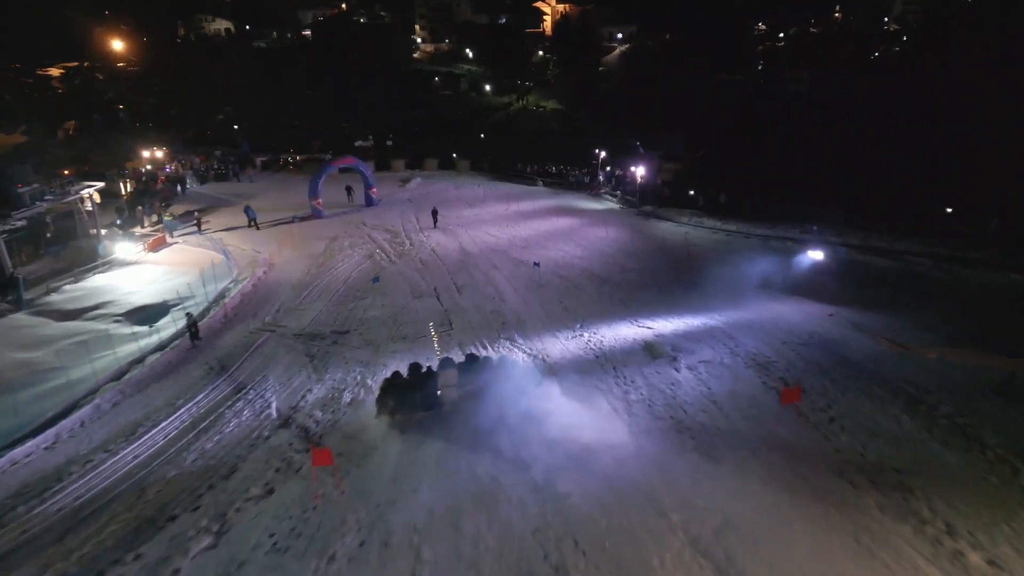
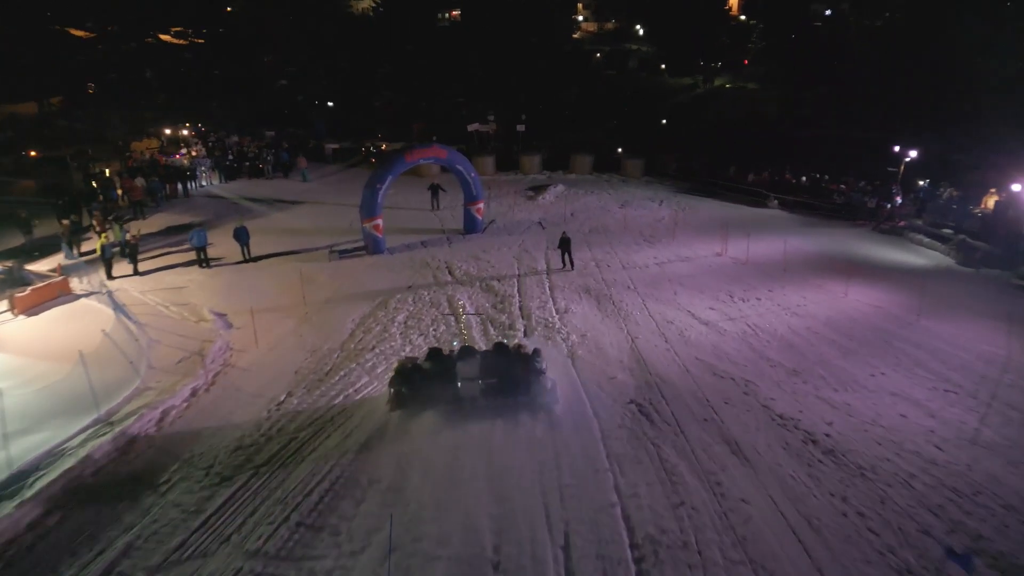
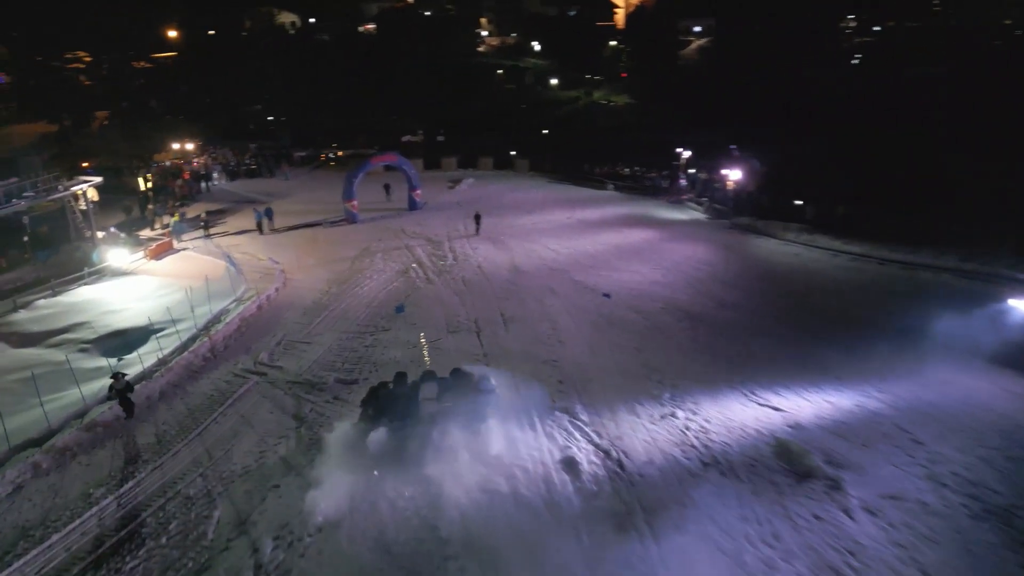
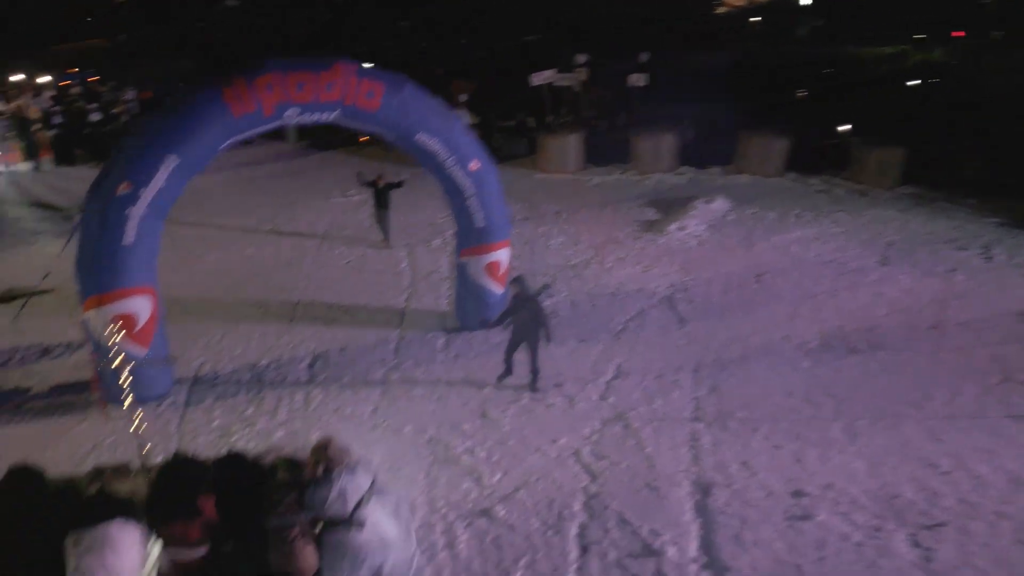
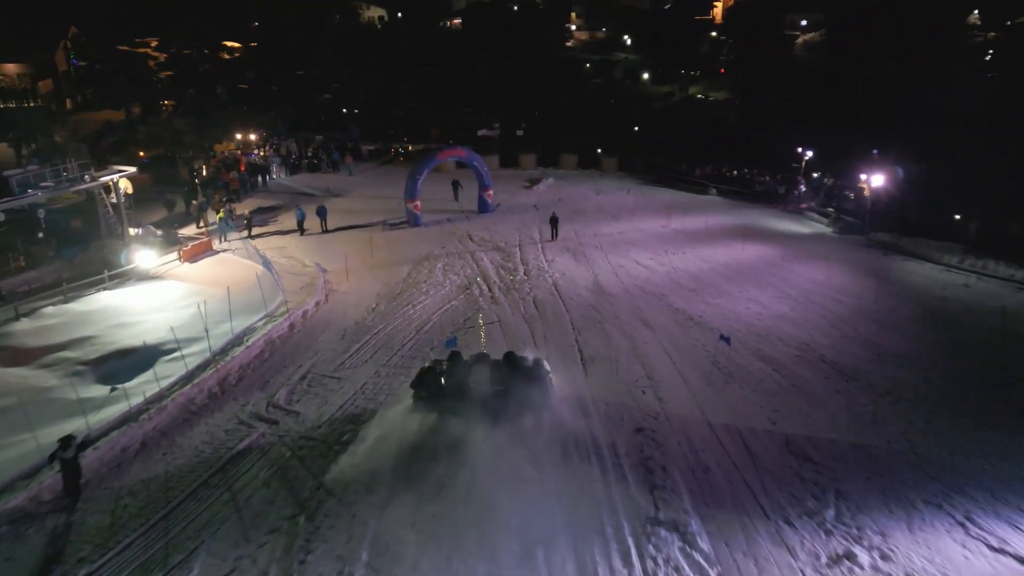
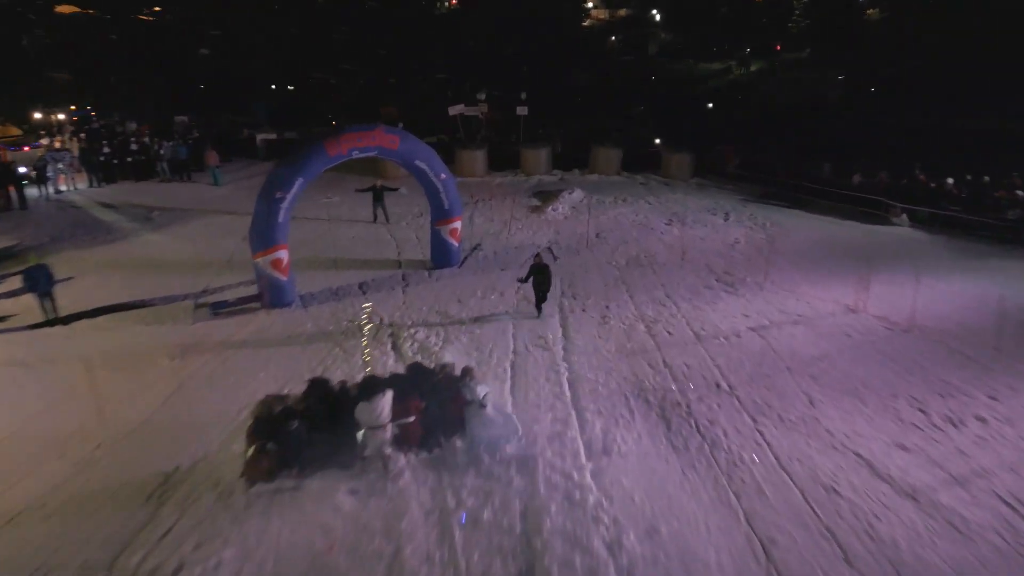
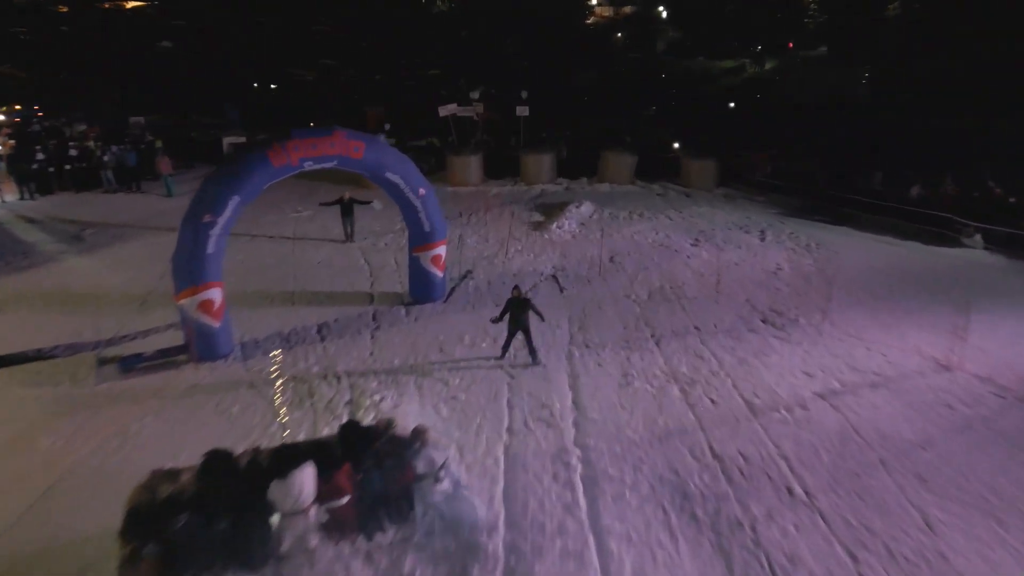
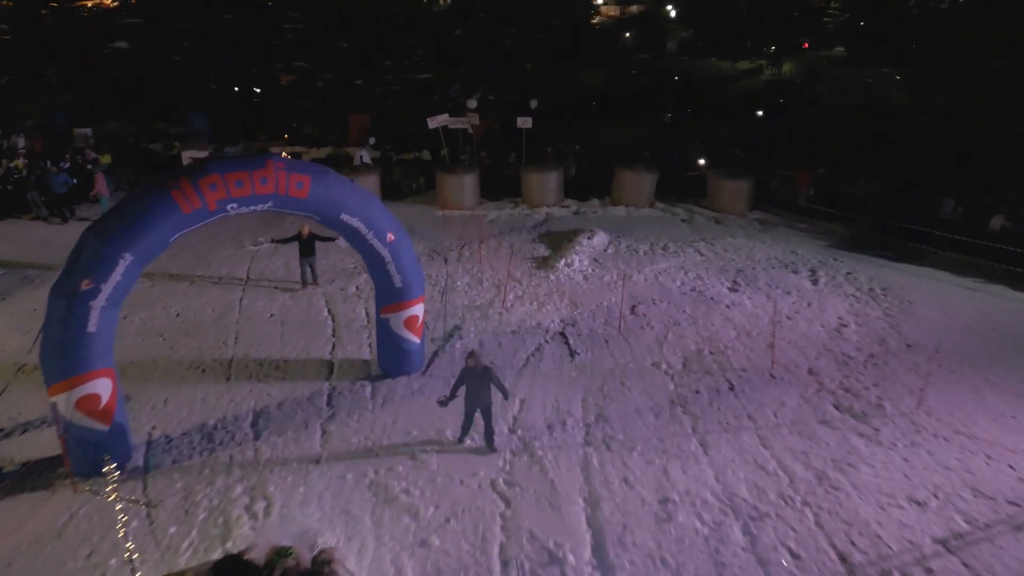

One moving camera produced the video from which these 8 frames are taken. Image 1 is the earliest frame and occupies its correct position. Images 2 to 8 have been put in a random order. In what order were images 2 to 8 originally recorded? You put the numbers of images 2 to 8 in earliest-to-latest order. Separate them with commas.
3, 5, 2, 6, 7, 8, 4
